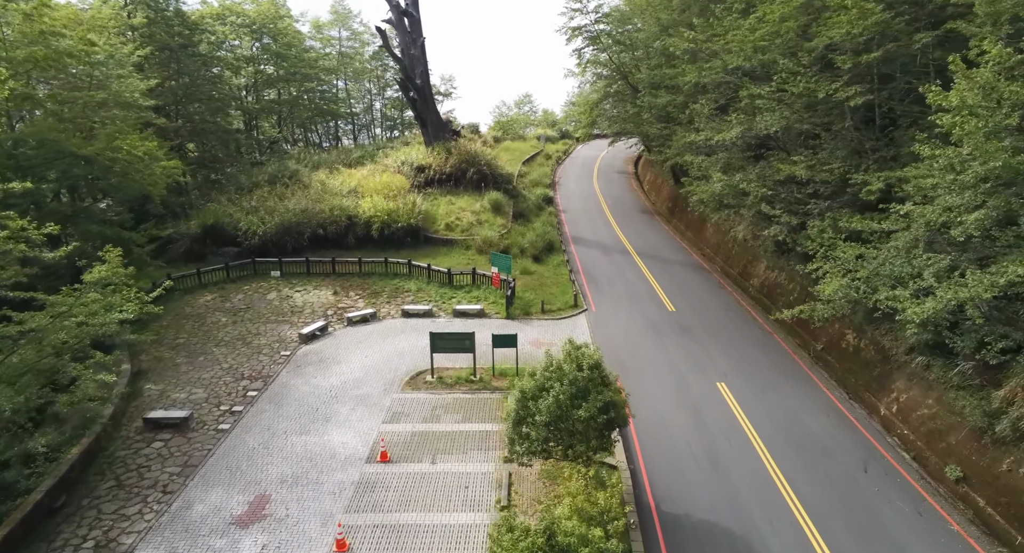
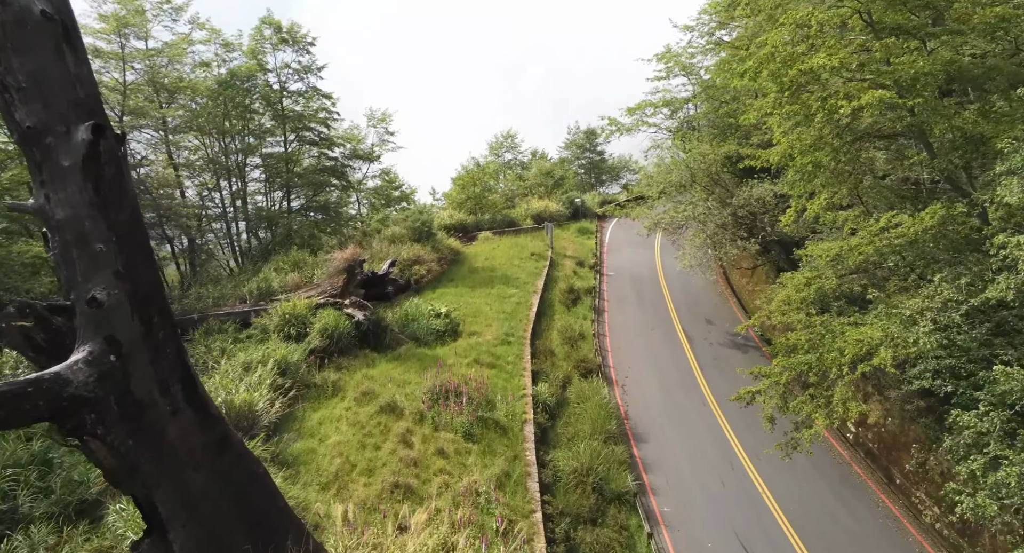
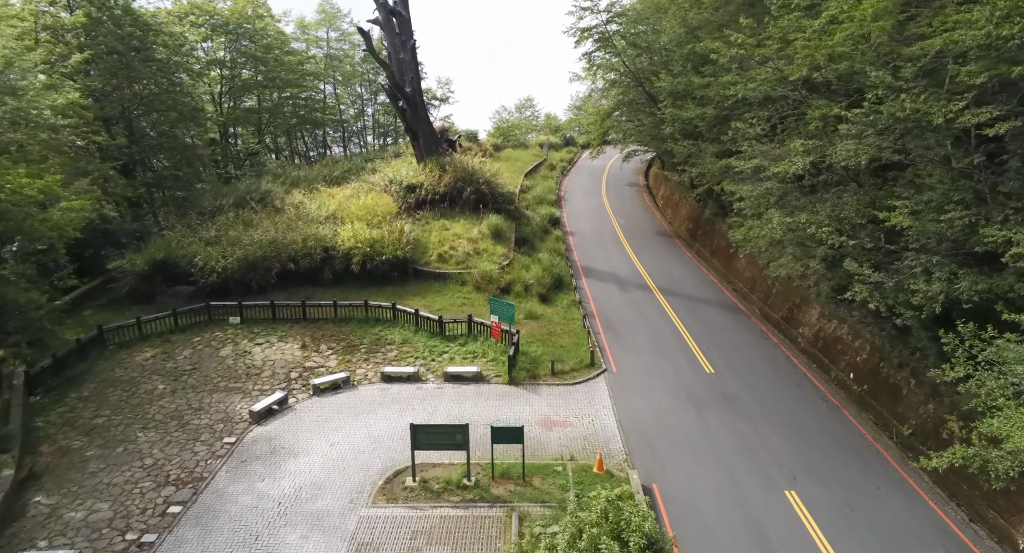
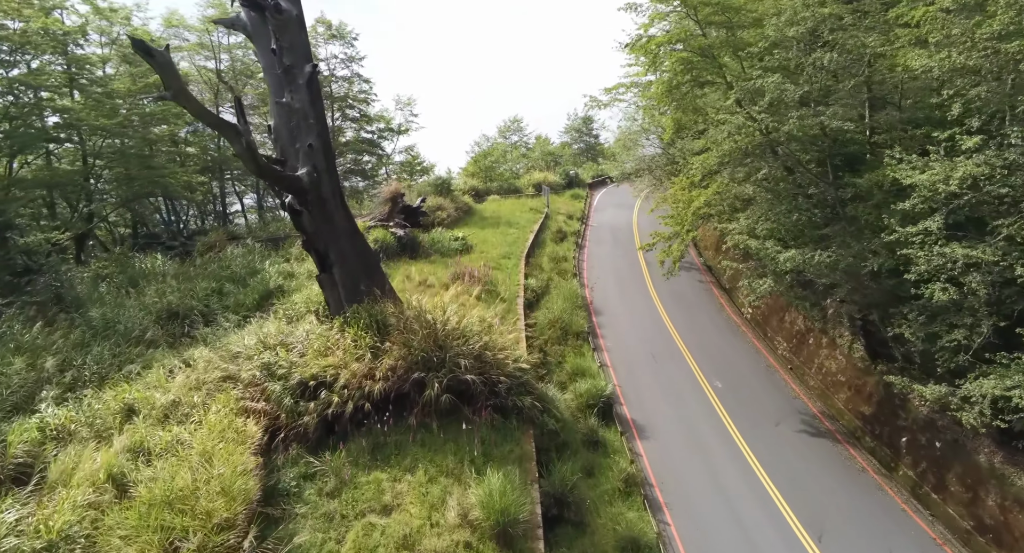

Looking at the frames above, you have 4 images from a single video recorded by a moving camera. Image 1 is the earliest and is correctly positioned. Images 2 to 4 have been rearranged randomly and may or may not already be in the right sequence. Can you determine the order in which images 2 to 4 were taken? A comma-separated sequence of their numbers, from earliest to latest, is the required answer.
3, 4, 2
